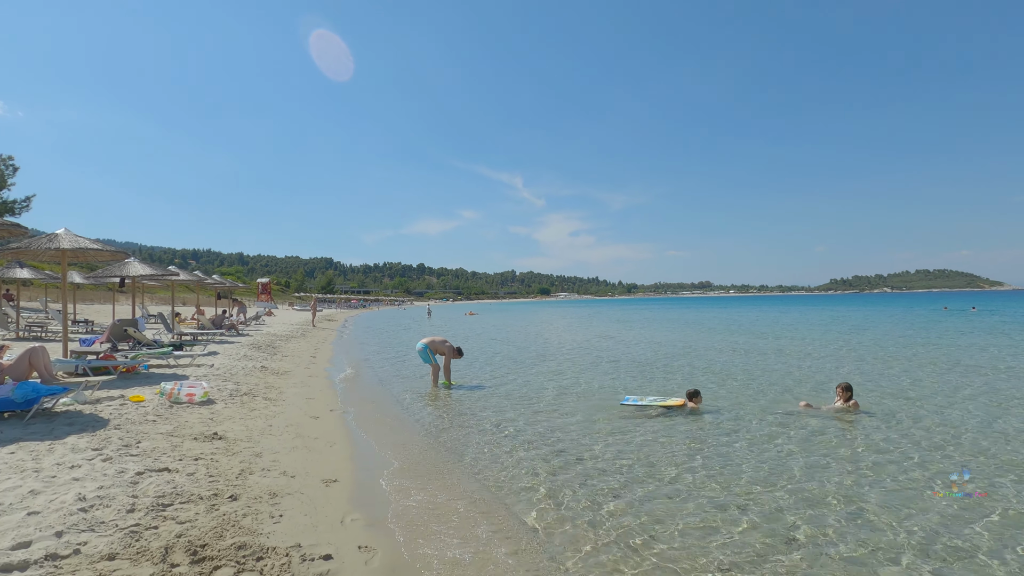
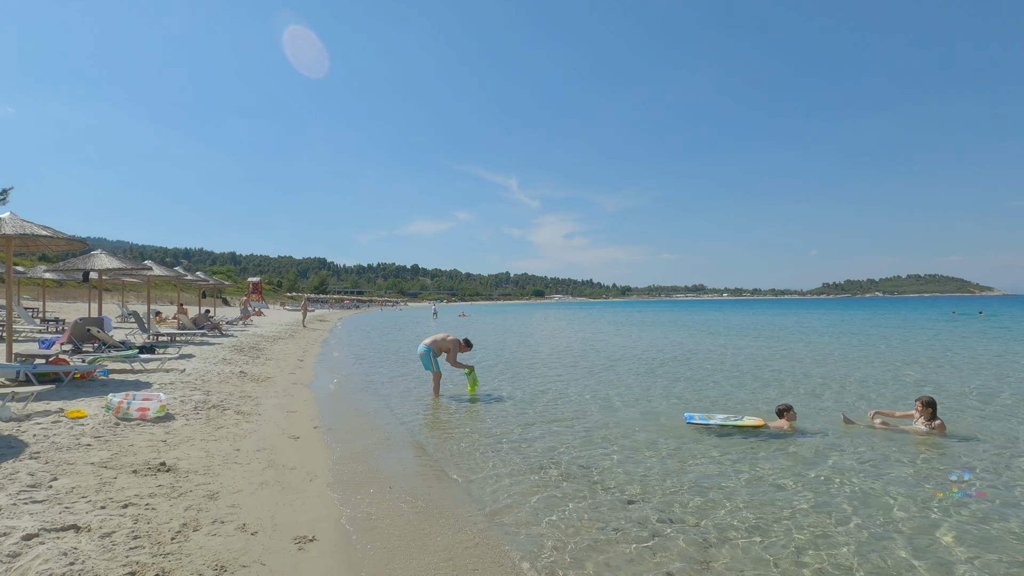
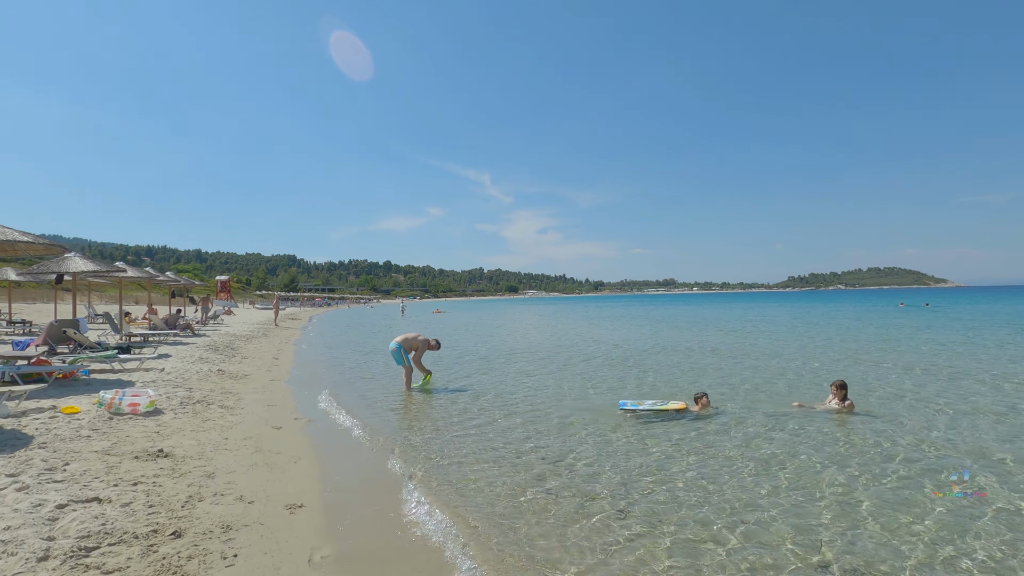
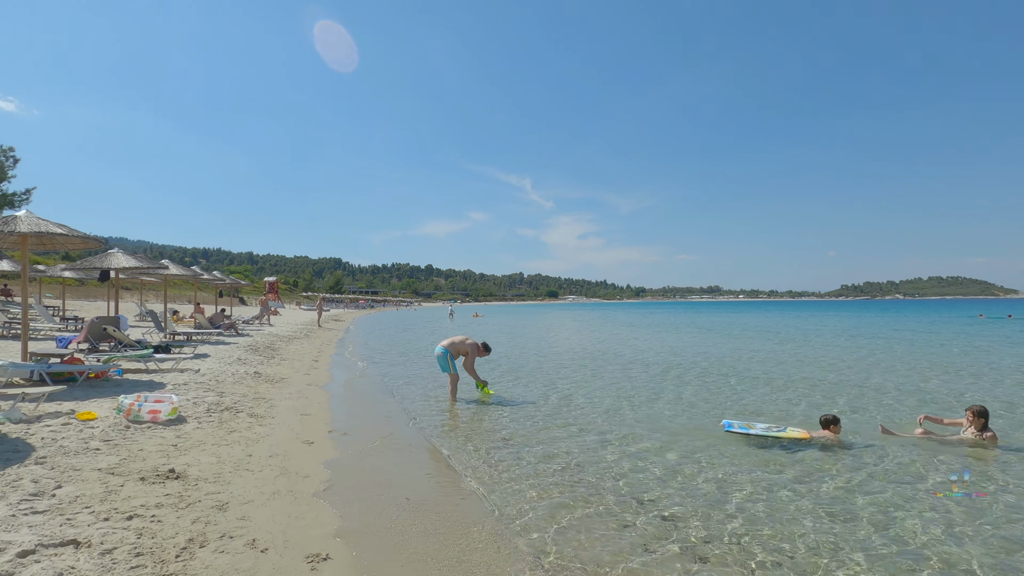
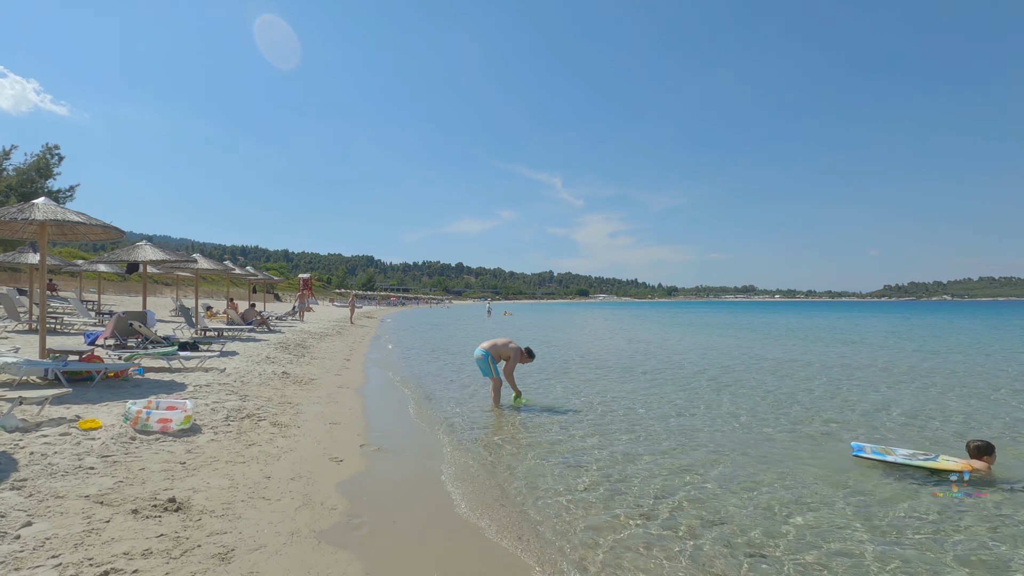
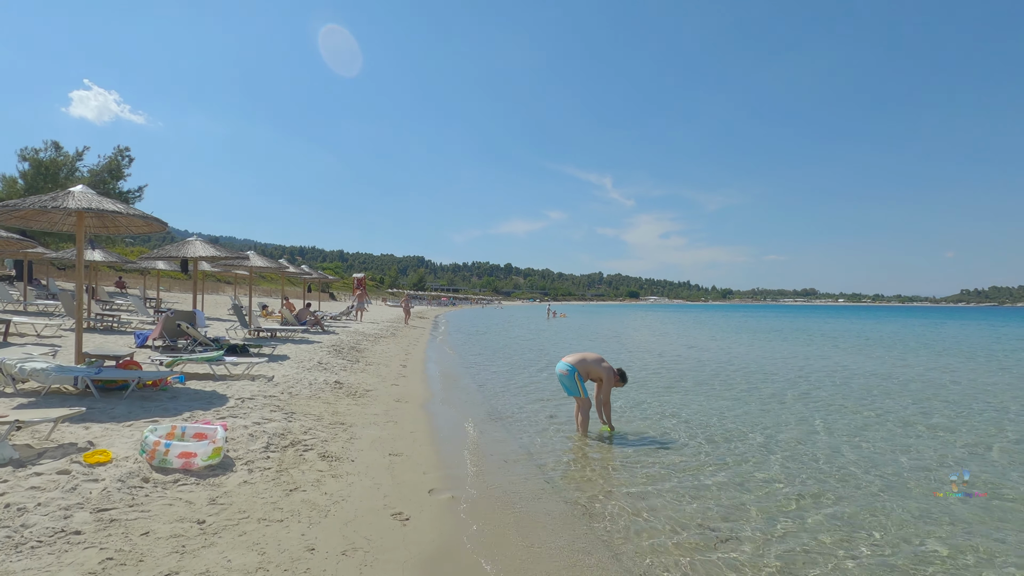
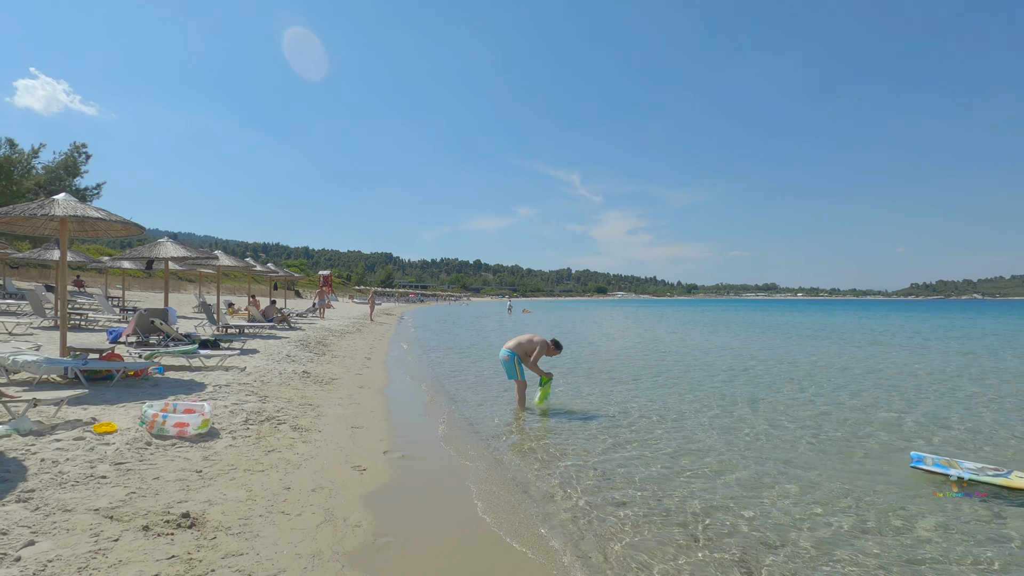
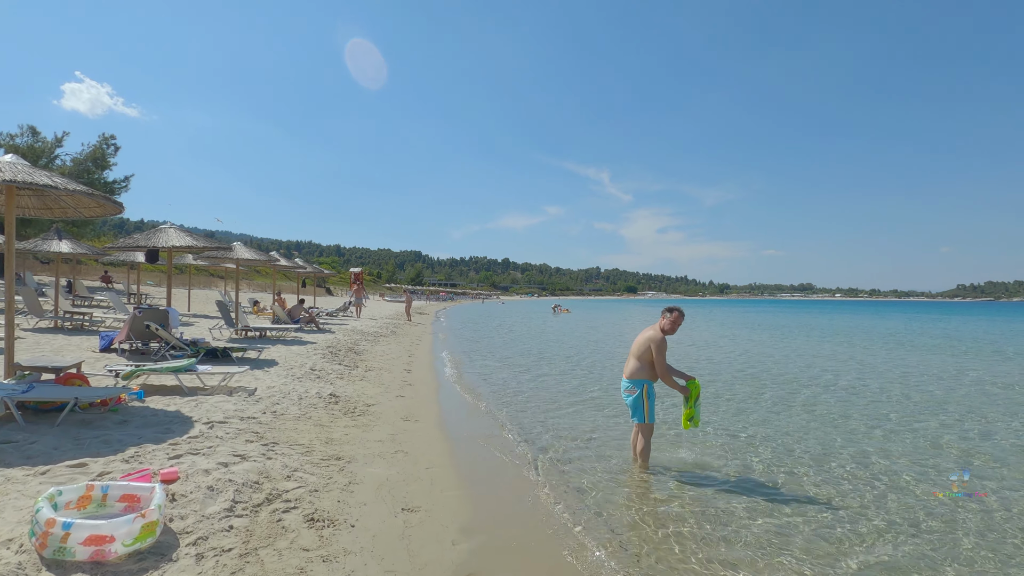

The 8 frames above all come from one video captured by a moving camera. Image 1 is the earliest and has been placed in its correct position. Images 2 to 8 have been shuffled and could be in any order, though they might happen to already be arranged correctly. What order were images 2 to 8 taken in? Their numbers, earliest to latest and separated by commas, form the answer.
3, 2, 4, 5, 7, 6, 8
